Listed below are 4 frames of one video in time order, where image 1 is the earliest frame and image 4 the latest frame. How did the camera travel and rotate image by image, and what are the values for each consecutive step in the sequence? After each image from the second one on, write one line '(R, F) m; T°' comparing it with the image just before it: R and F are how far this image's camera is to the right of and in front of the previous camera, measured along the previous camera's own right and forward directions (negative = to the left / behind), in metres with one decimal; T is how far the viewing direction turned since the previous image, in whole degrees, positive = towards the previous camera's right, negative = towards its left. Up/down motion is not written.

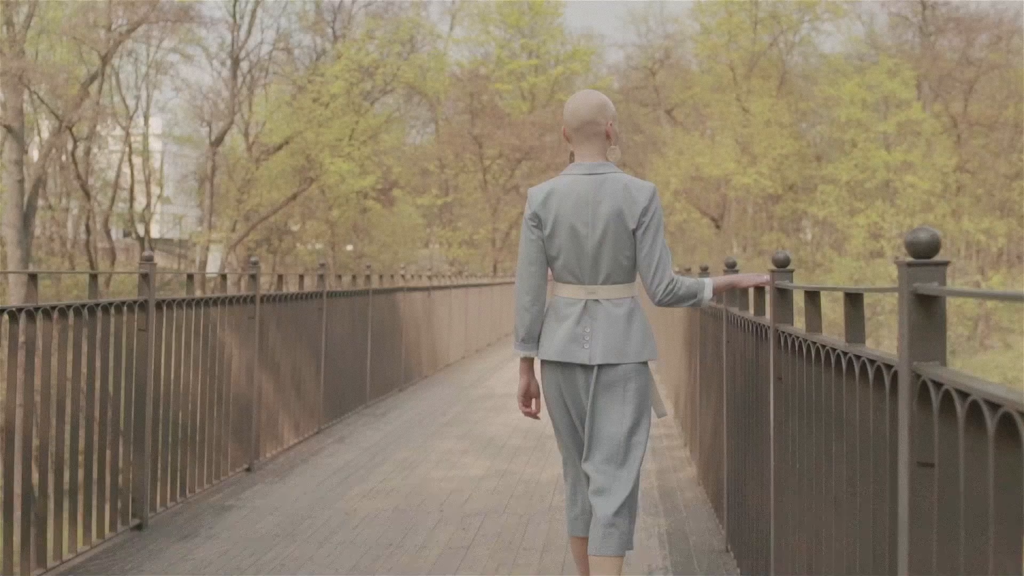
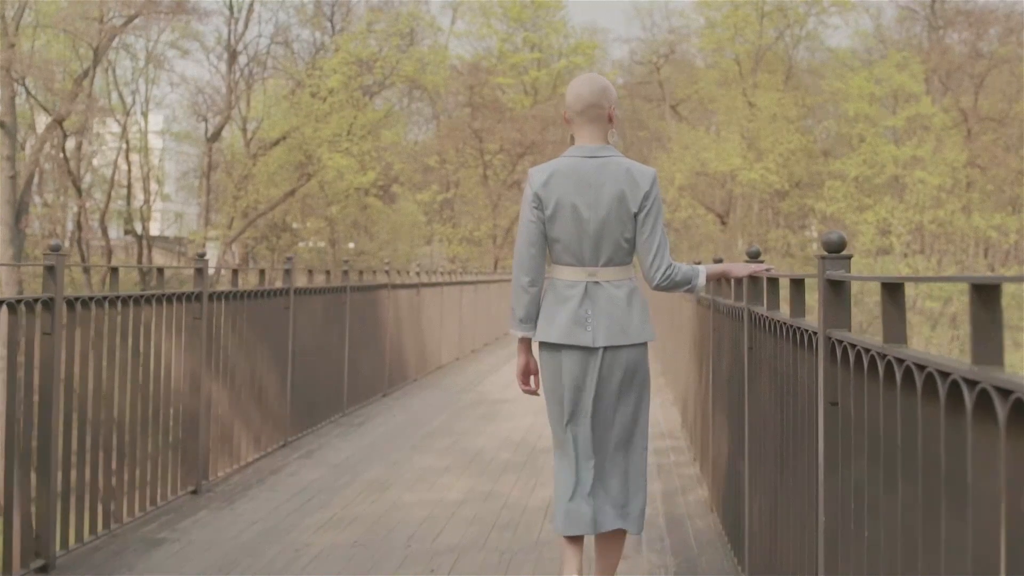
(+0.1, +0.9) m; 0°
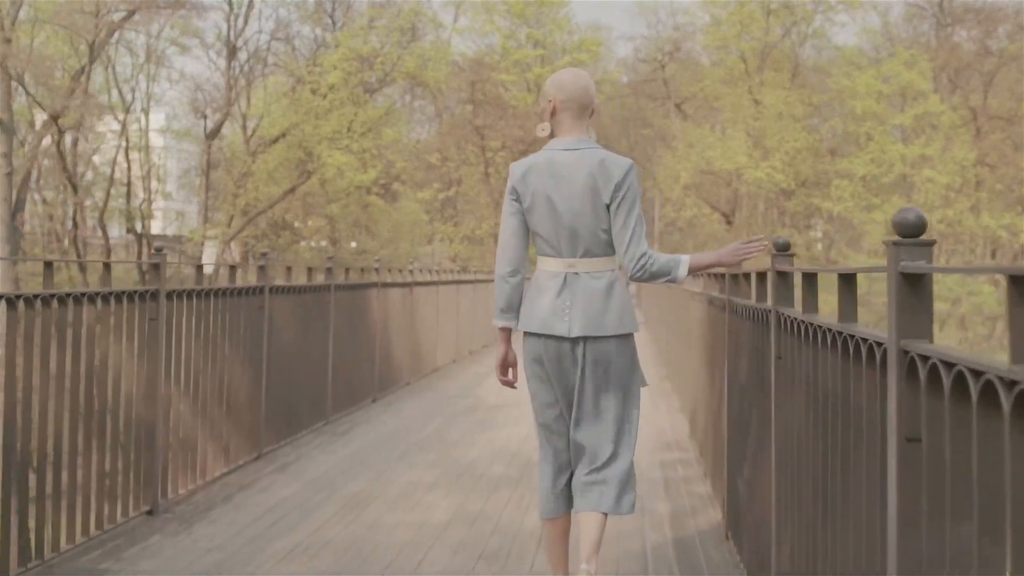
(+0.1, +0.6) m; 0°
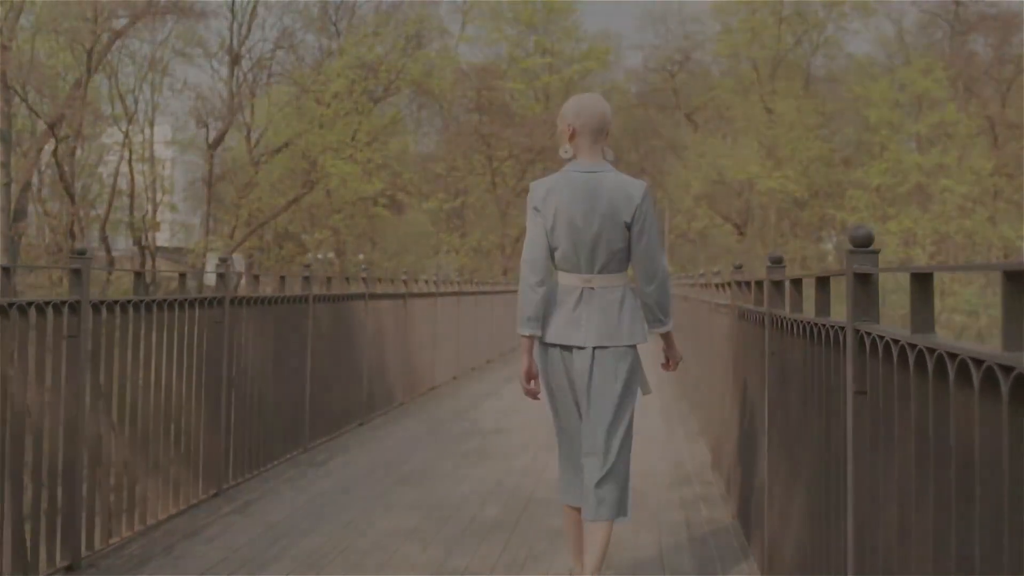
(+0.1, +0.9) m; 0°
